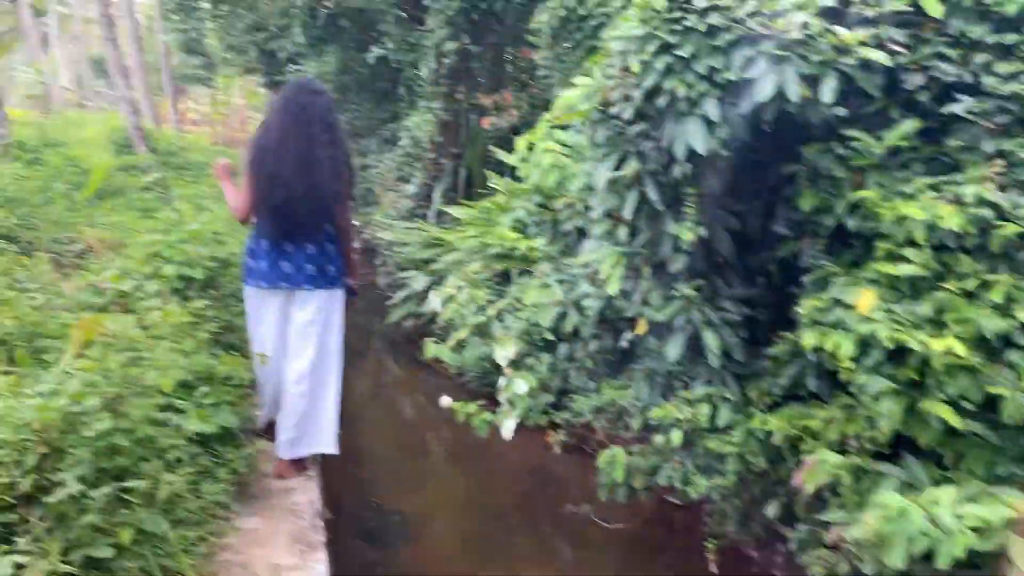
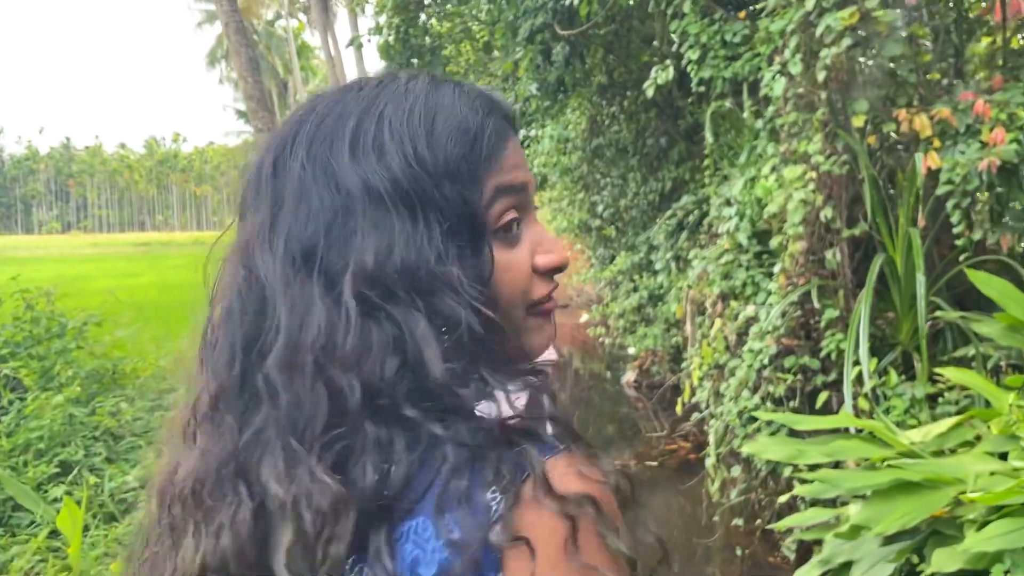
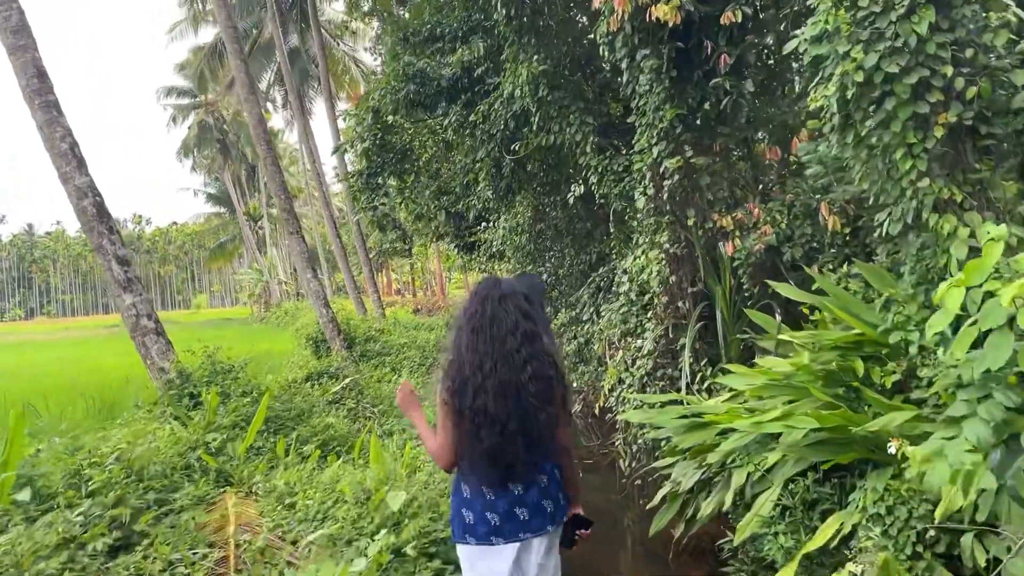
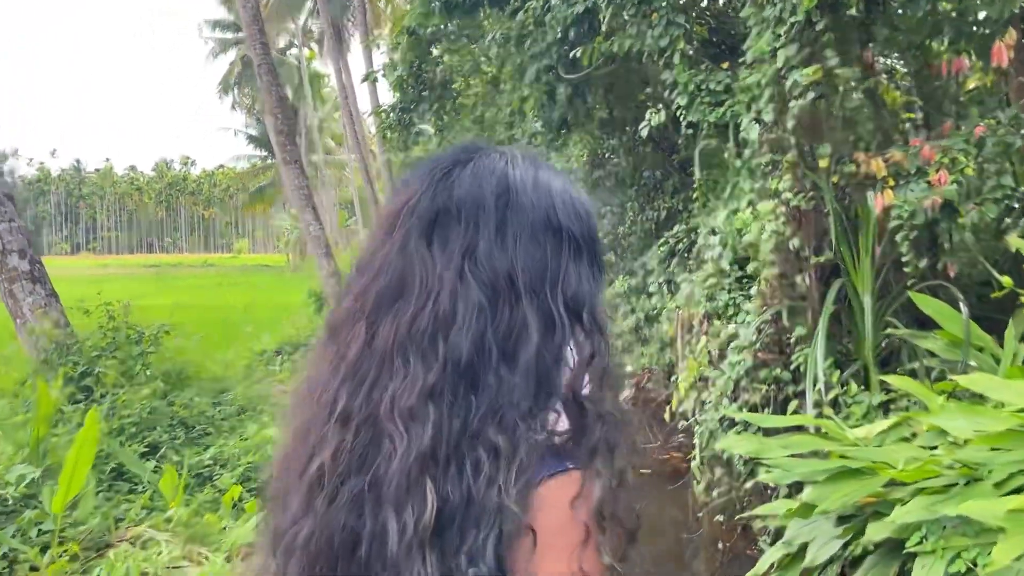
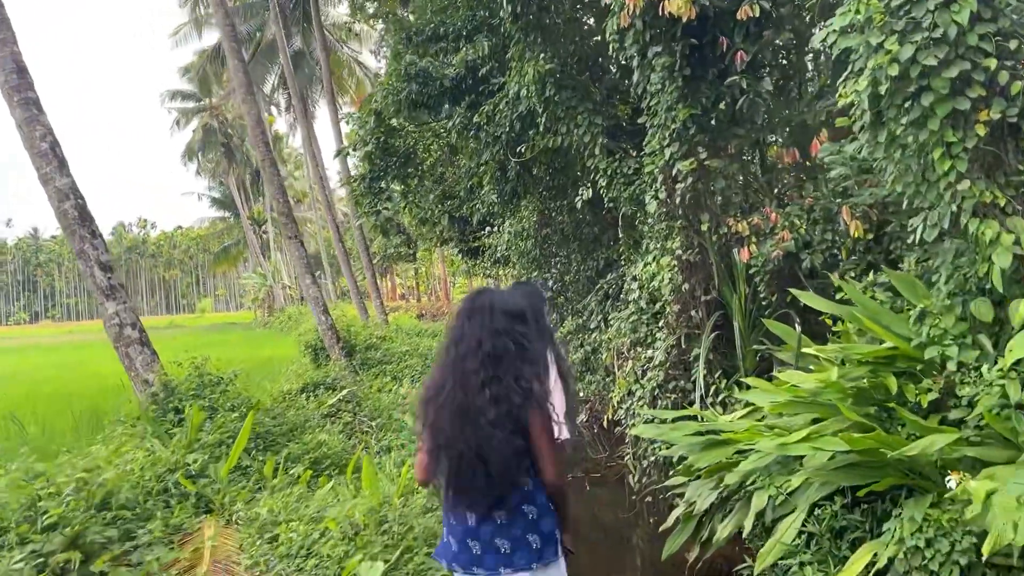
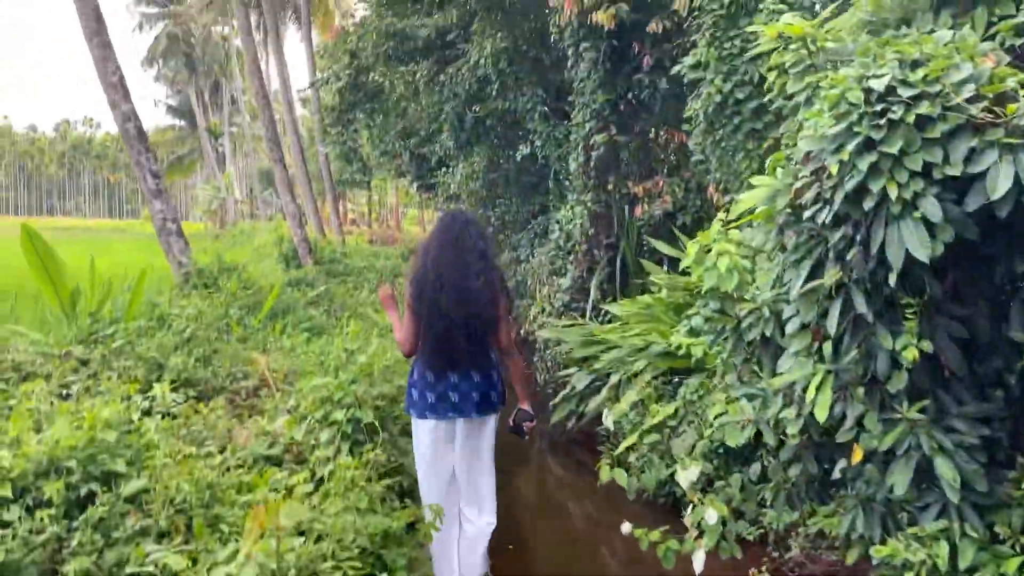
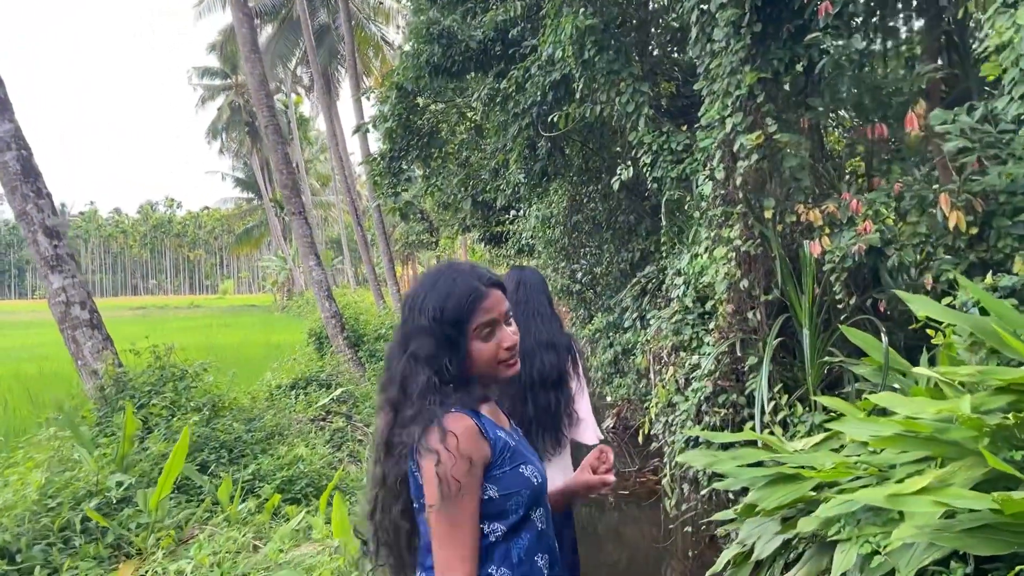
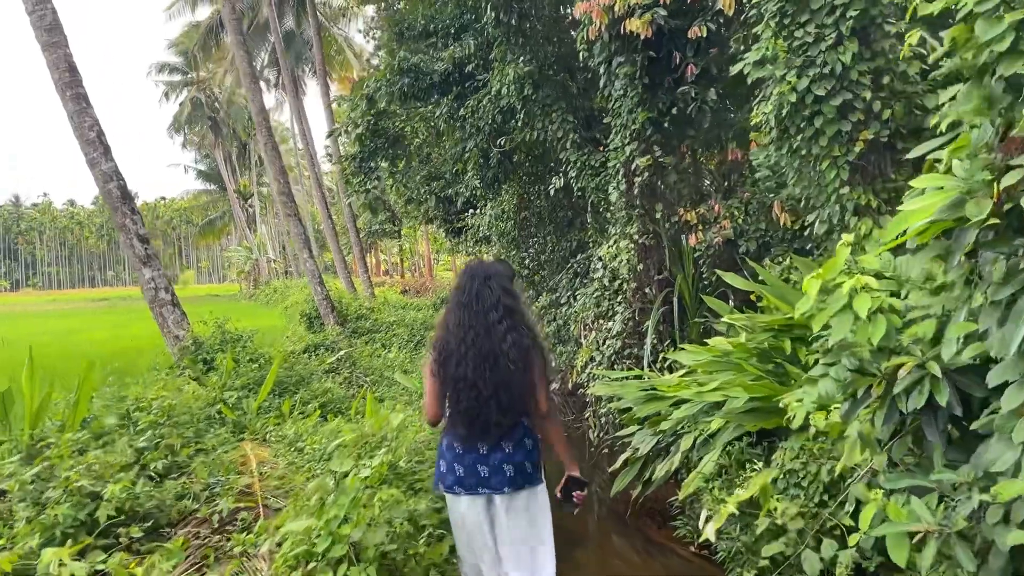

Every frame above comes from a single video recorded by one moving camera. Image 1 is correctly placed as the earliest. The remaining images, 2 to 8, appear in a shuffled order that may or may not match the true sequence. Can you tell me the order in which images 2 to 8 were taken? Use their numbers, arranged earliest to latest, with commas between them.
6, 8, 3, 5, 7, 4, 2
